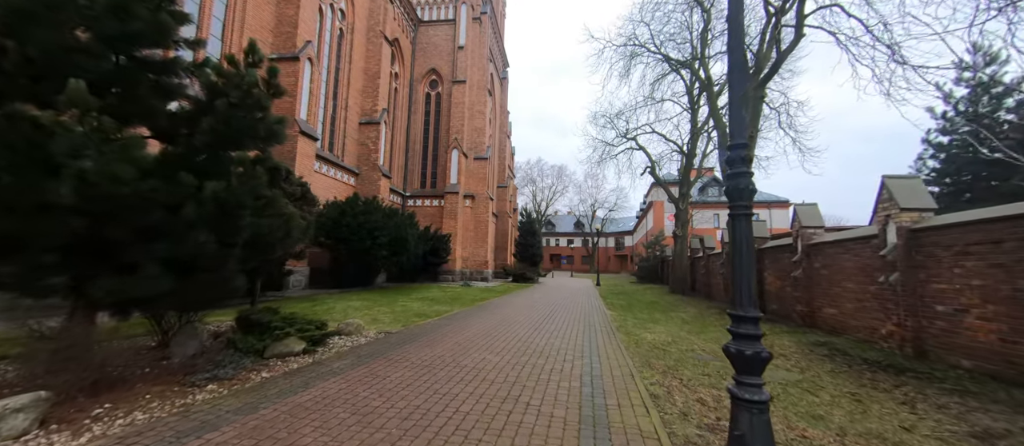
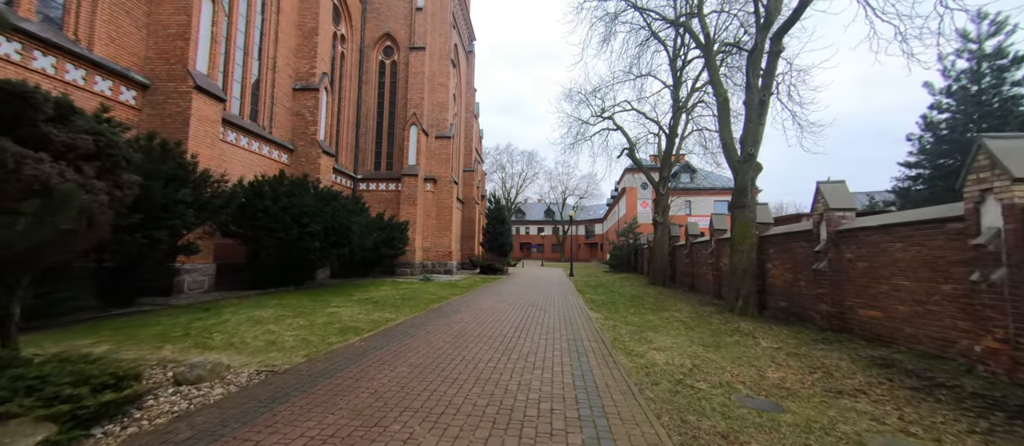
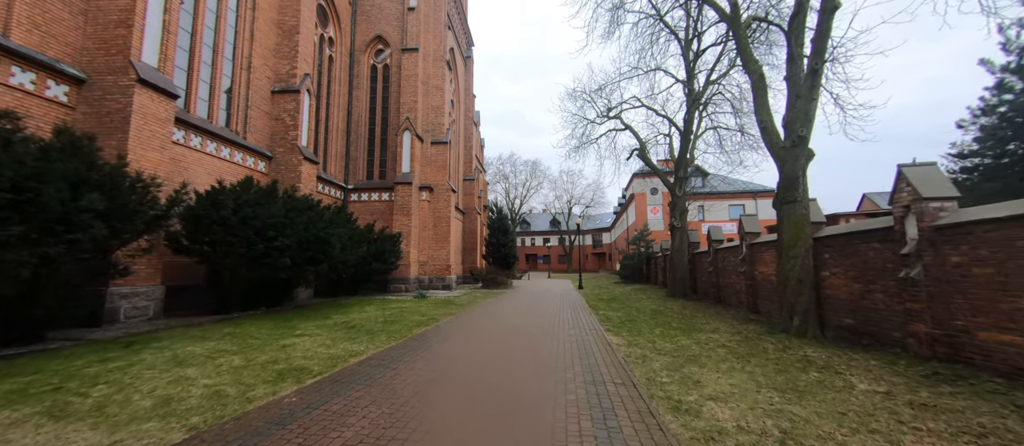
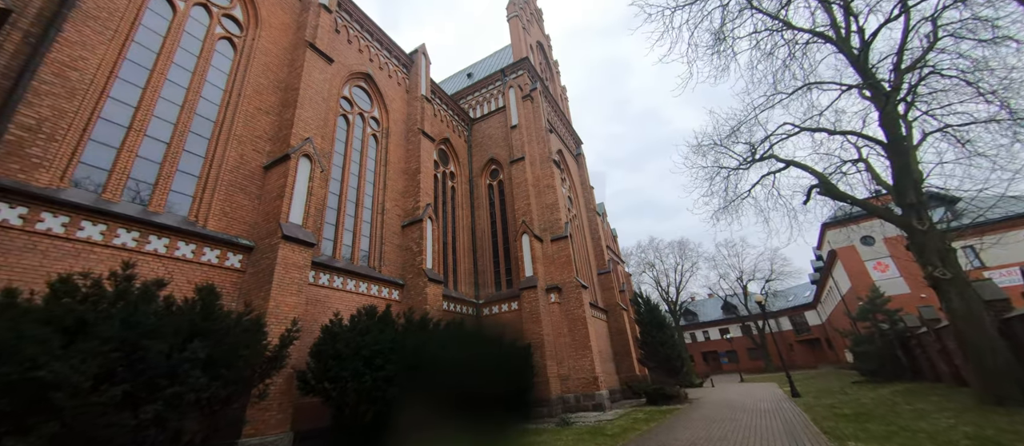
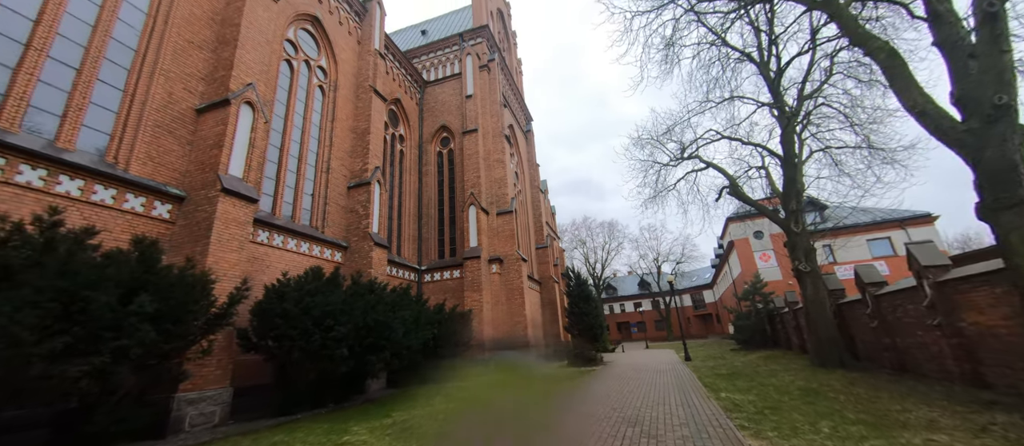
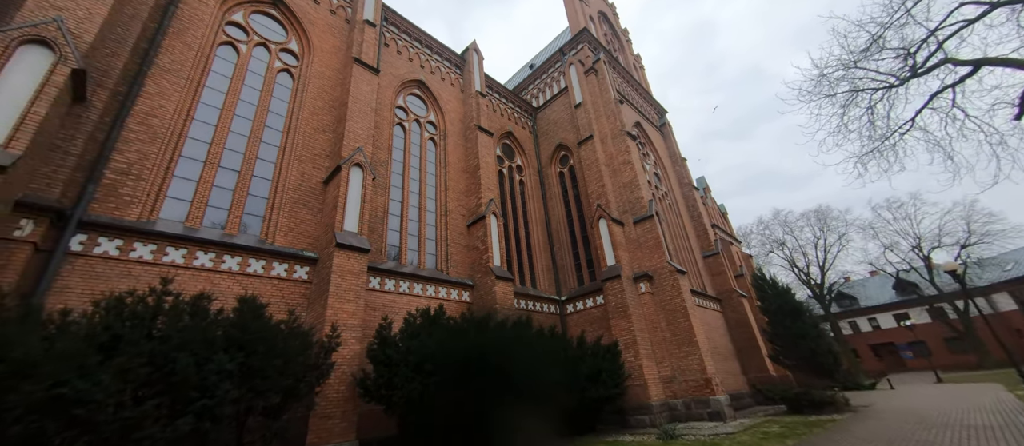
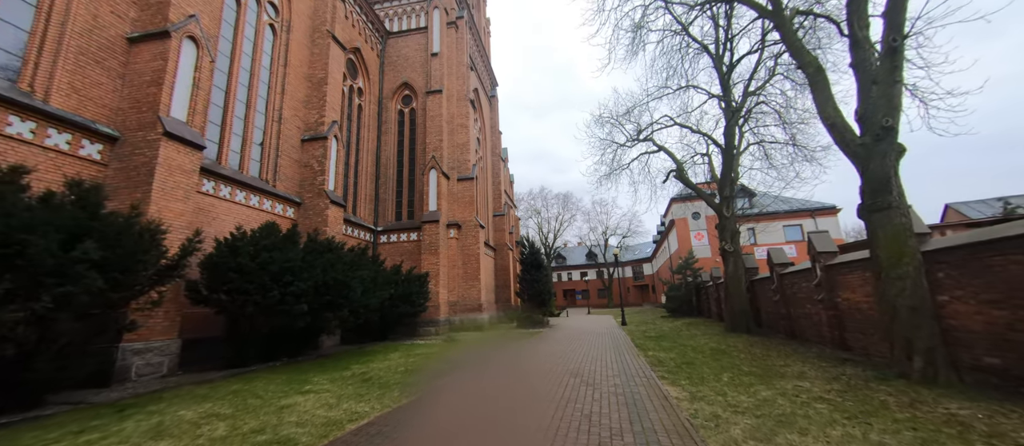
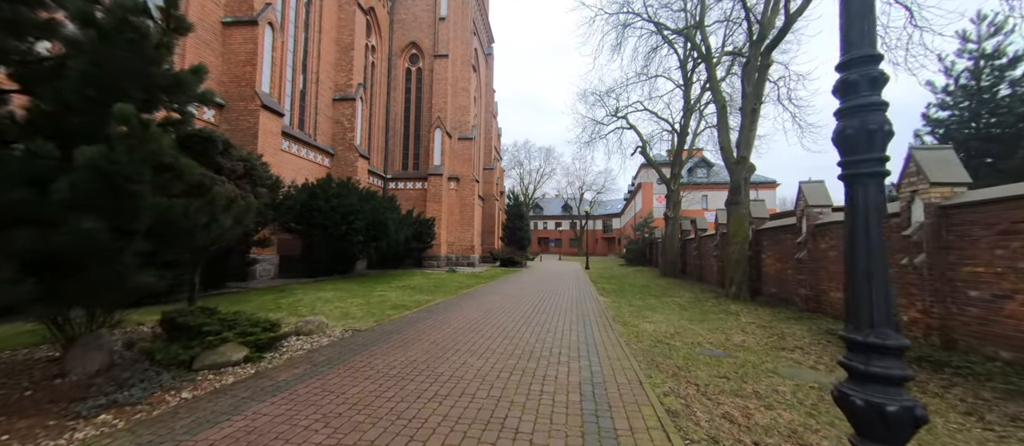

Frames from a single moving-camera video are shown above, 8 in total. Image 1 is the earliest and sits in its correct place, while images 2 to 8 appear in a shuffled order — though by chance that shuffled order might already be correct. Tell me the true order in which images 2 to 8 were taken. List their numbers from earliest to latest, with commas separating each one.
8, 2, 3, 7, 5, 4, 6
